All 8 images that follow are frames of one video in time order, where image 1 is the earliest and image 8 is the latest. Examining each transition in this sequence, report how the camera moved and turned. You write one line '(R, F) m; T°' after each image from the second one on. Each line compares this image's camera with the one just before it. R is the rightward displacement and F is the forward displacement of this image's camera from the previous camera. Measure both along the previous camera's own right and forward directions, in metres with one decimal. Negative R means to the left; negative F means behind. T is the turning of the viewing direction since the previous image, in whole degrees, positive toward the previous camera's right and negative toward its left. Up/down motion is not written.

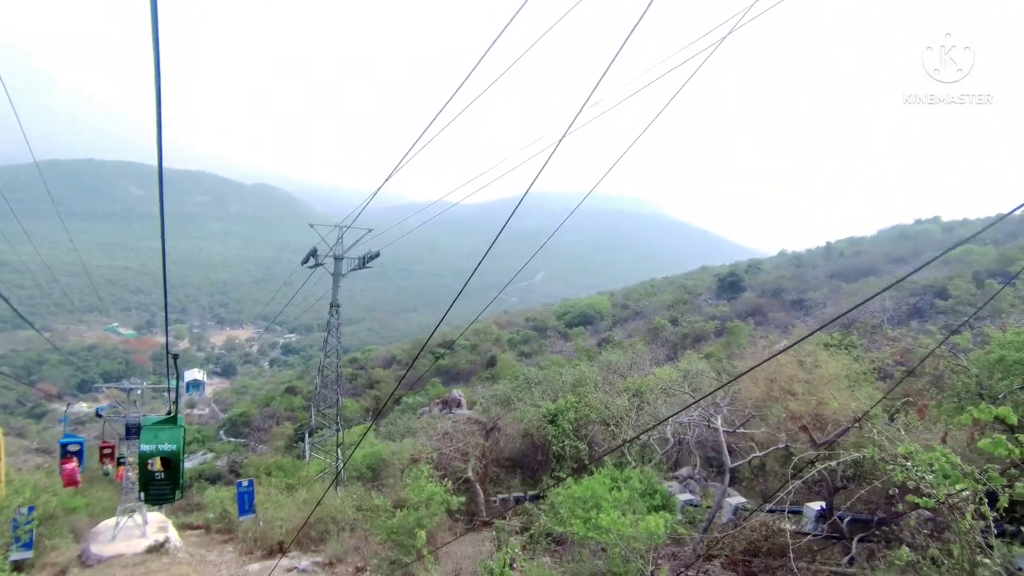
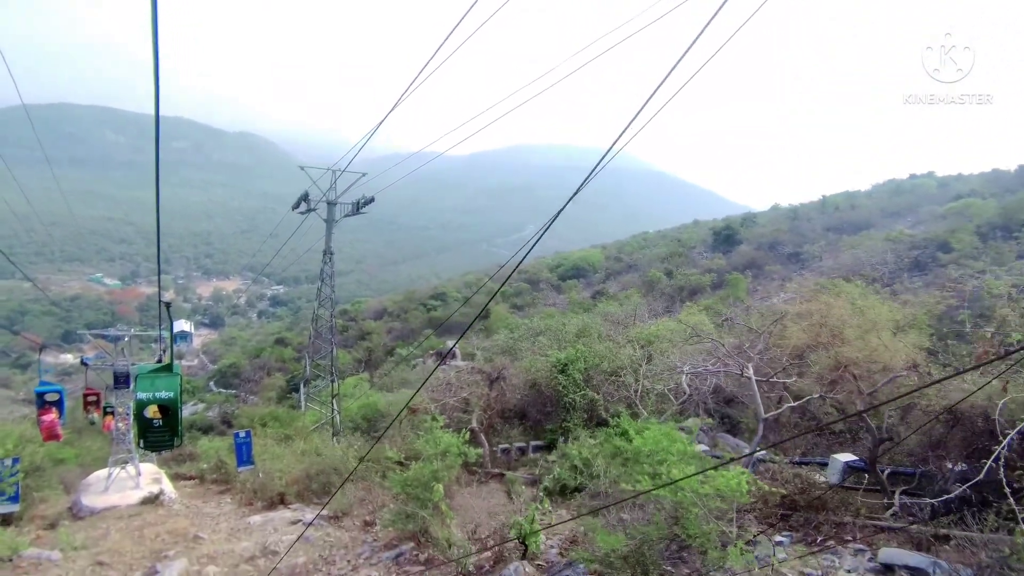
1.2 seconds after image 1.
(-0.4, +0.6) m; +1°
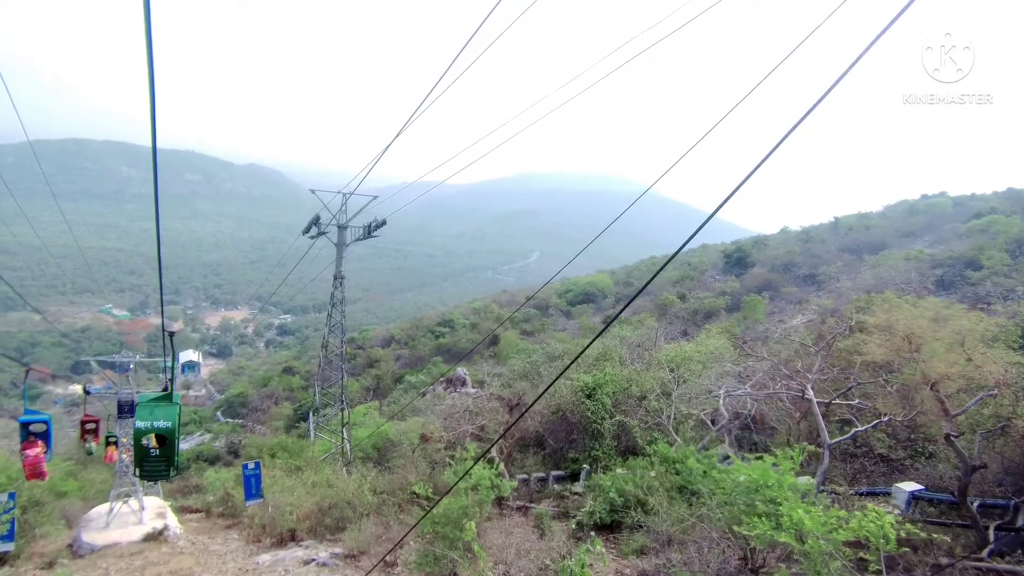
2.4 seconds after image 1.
(-0.3, +0.5) m; -1°
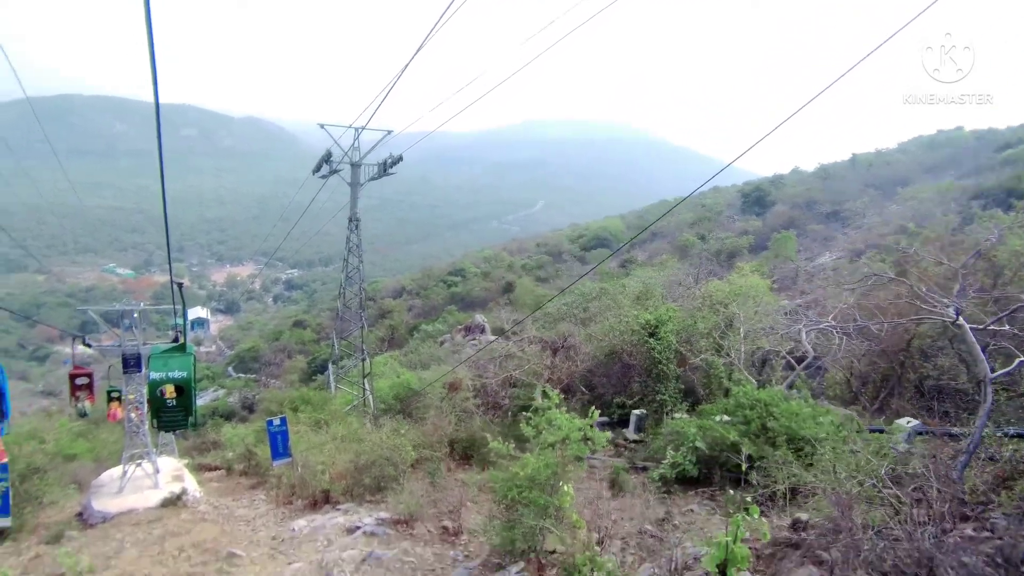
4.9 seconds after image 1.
(-0.7, +1.3) m; -1°
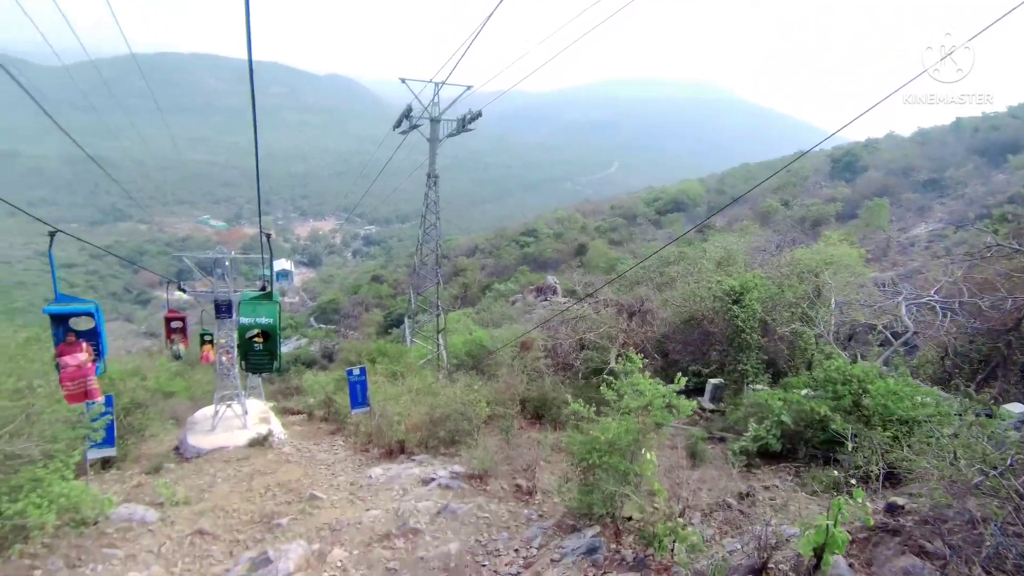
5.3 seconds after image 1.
(-0.1, +0.2) m; -7°
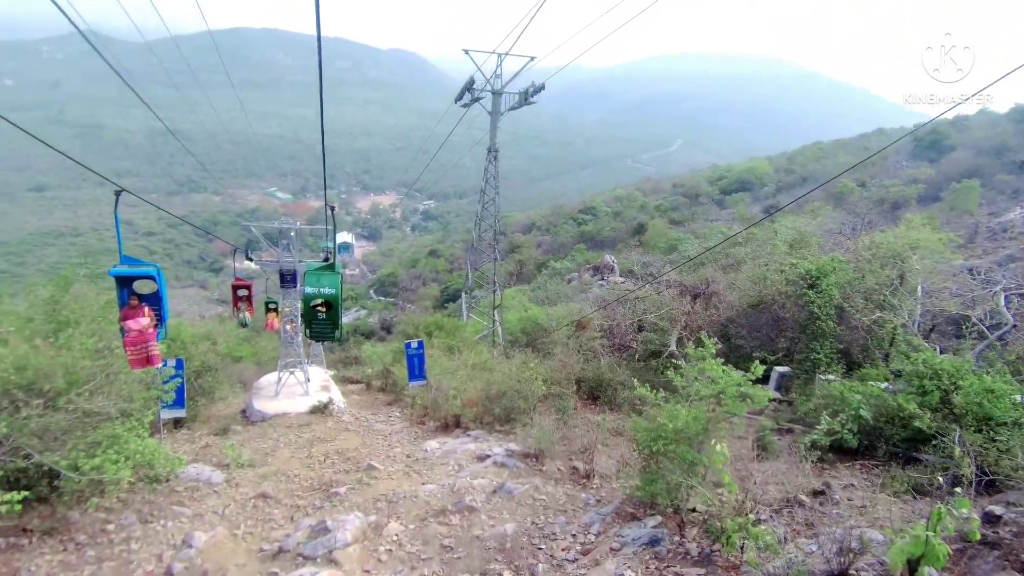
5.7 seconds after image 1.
(-0.1, +0.2) m; -5°
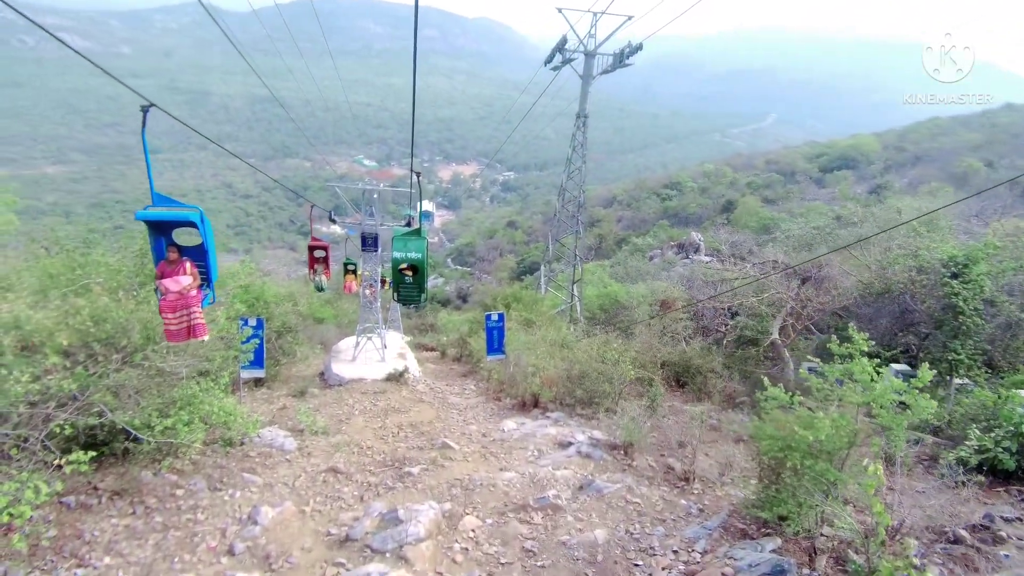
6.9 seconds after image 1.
(-0.2, +0.6) m; -7°
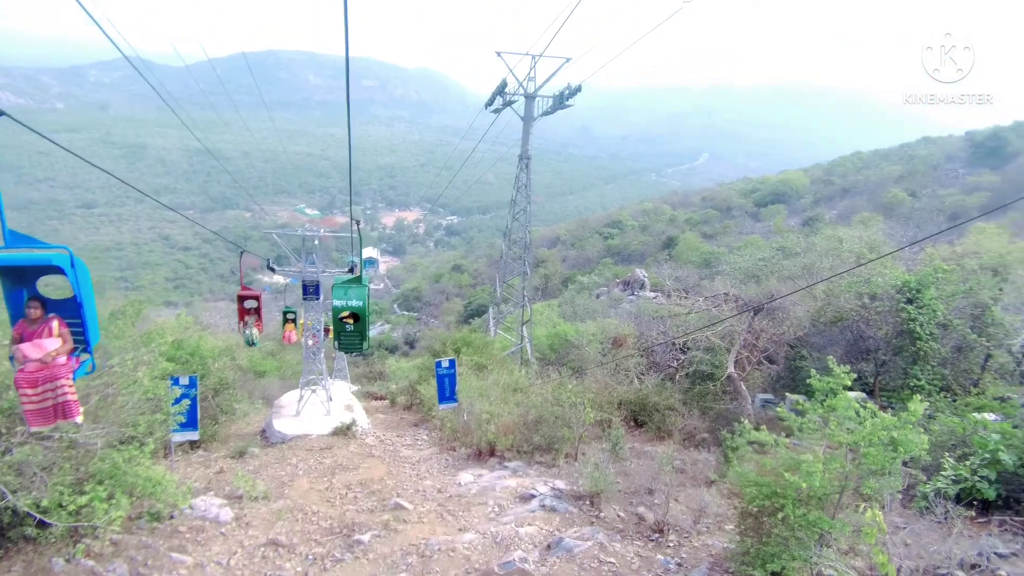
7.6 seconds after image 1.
(0.0, +0.3) m; +5°
